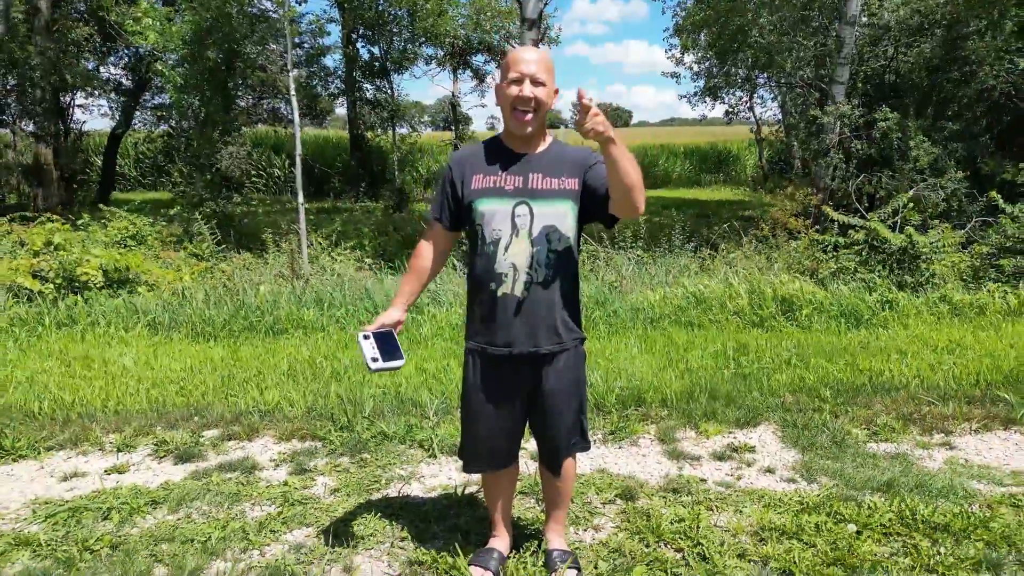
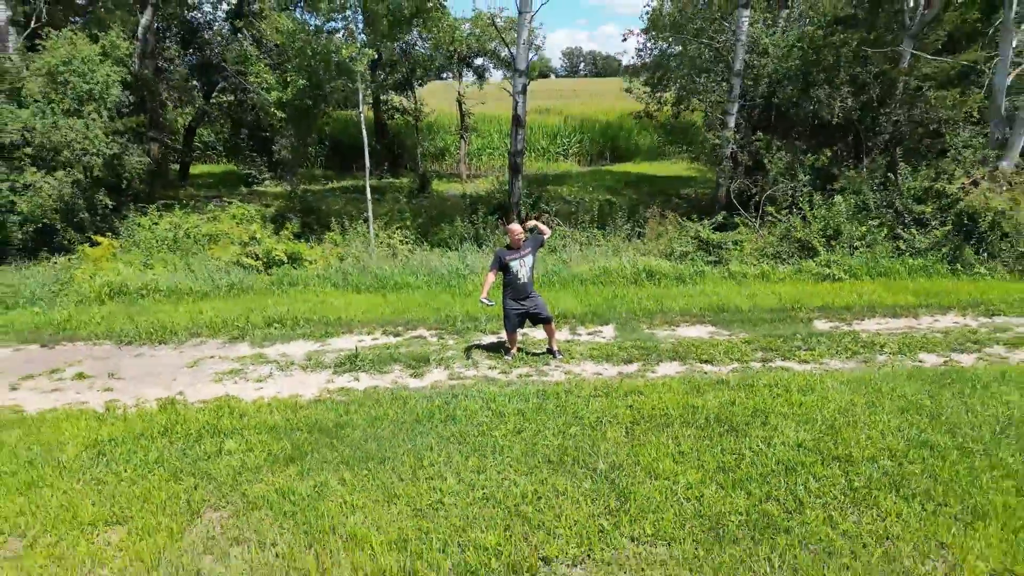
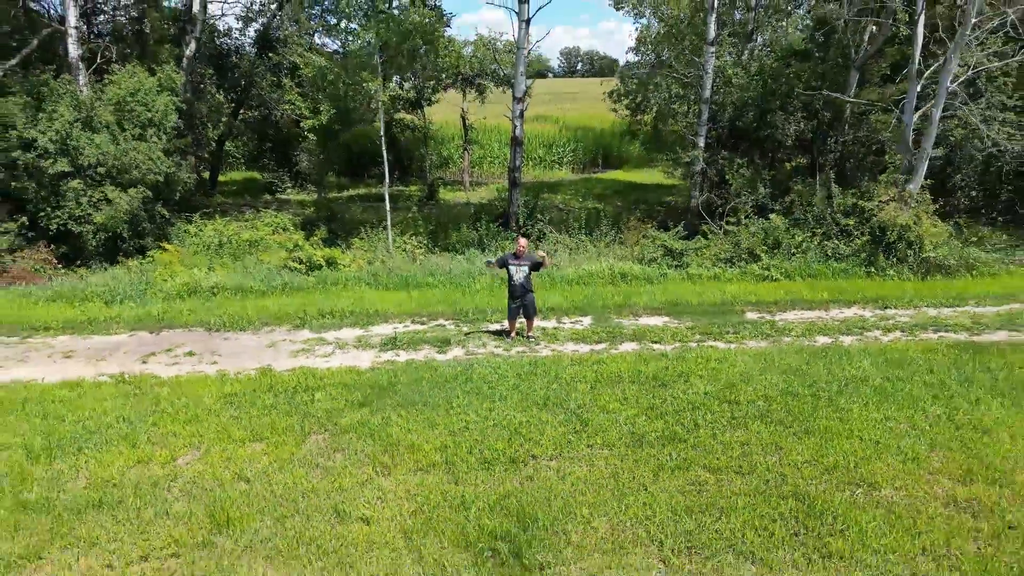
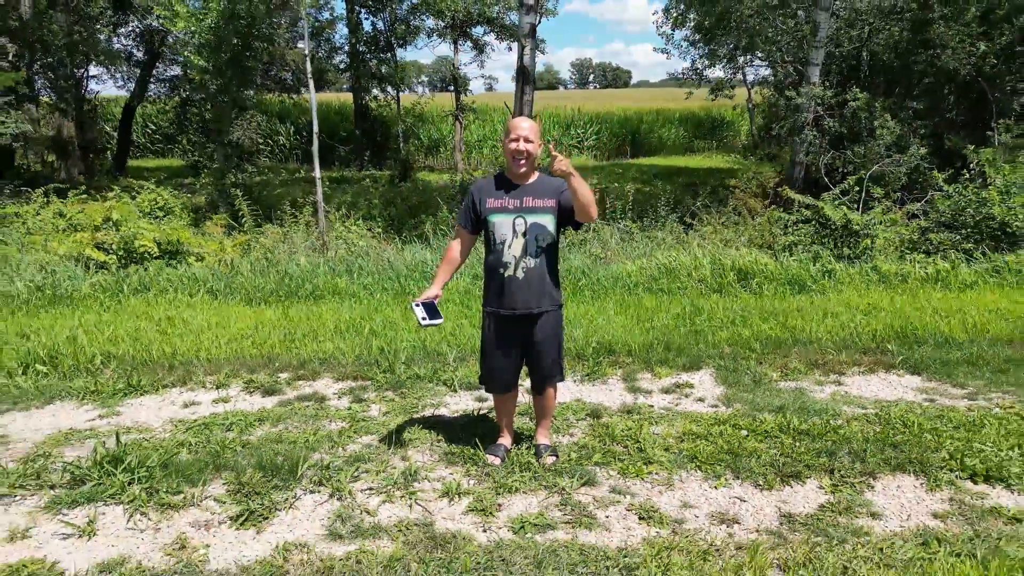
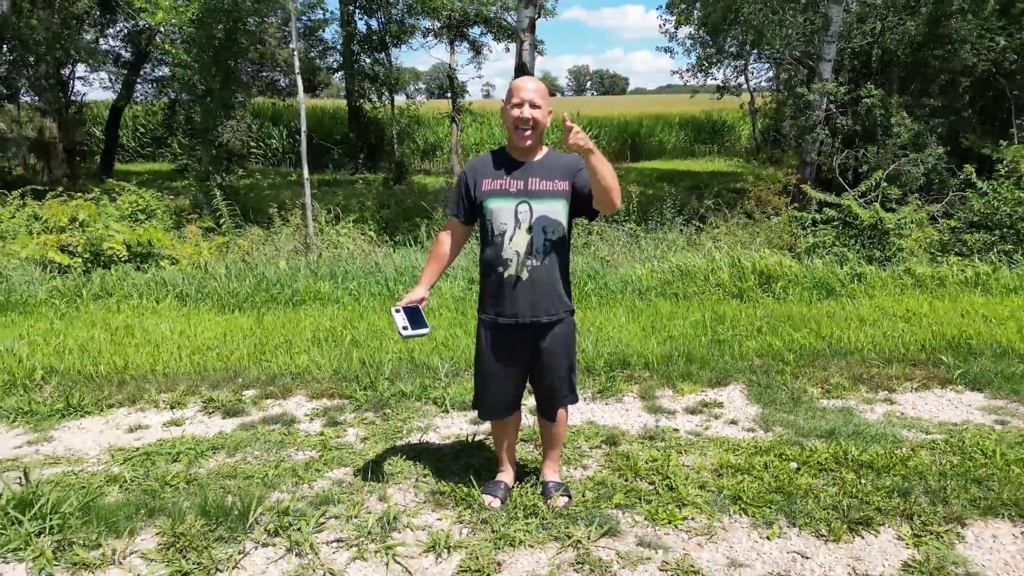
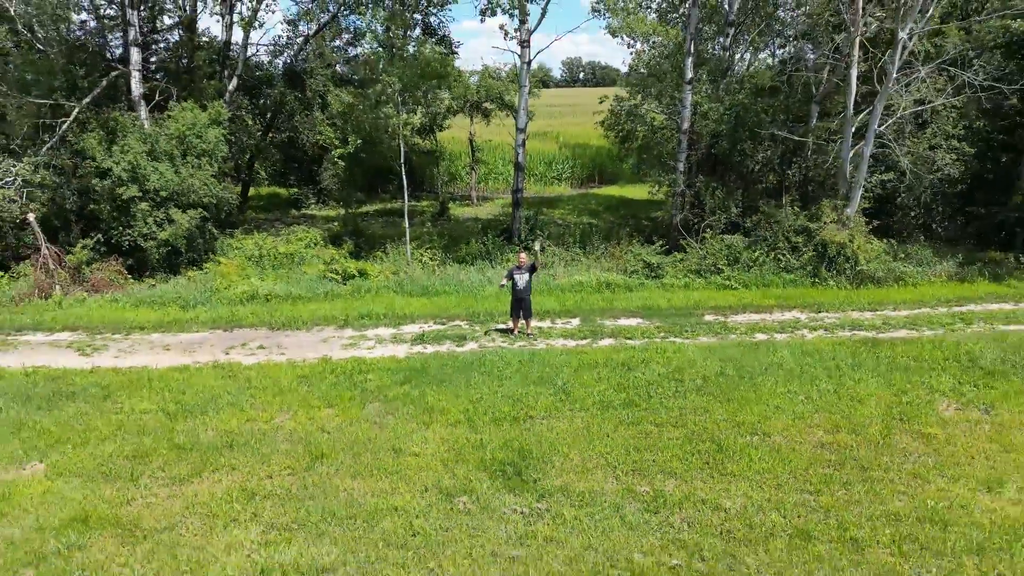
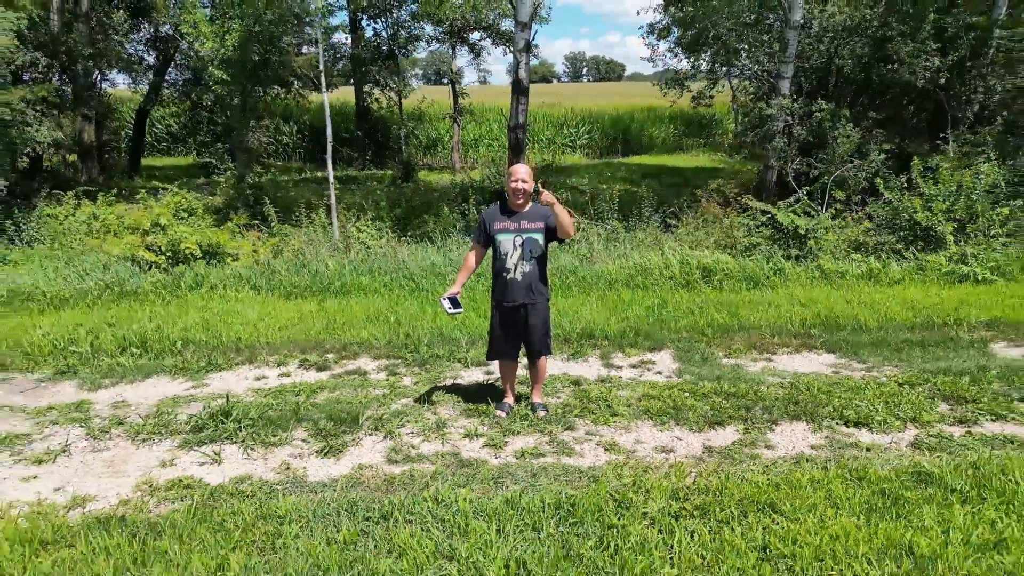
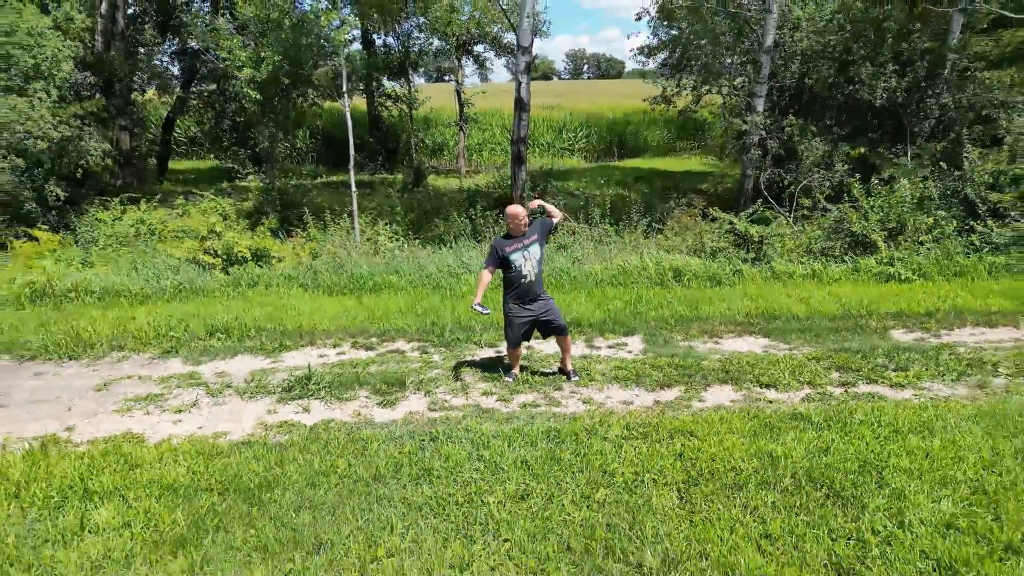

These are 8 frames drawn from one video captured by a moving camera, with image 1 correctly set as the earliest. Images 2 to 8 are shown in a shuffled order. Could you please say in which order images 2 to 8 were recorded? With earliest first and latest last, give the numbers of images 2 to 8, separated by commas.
5, 4, 7, 8, 2, 3, 6
